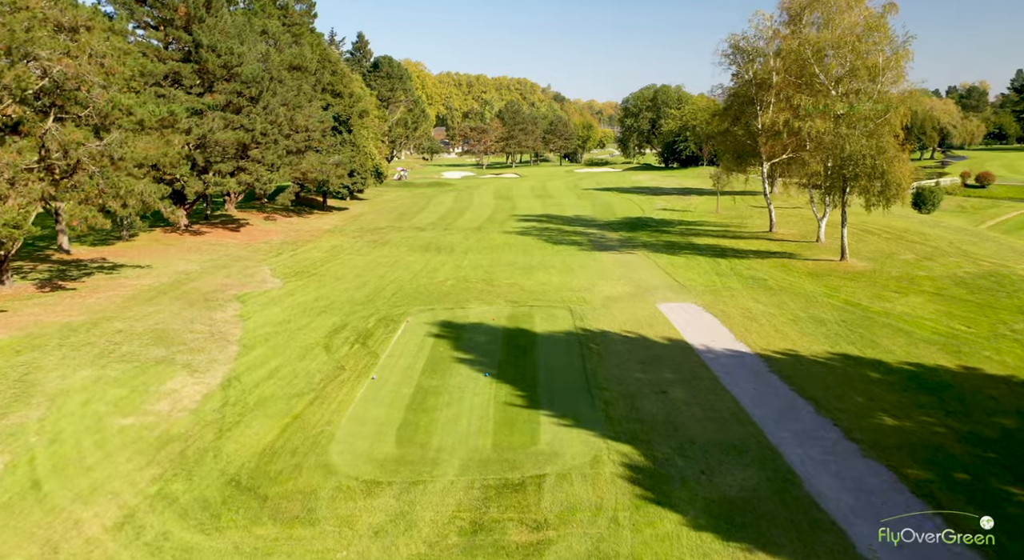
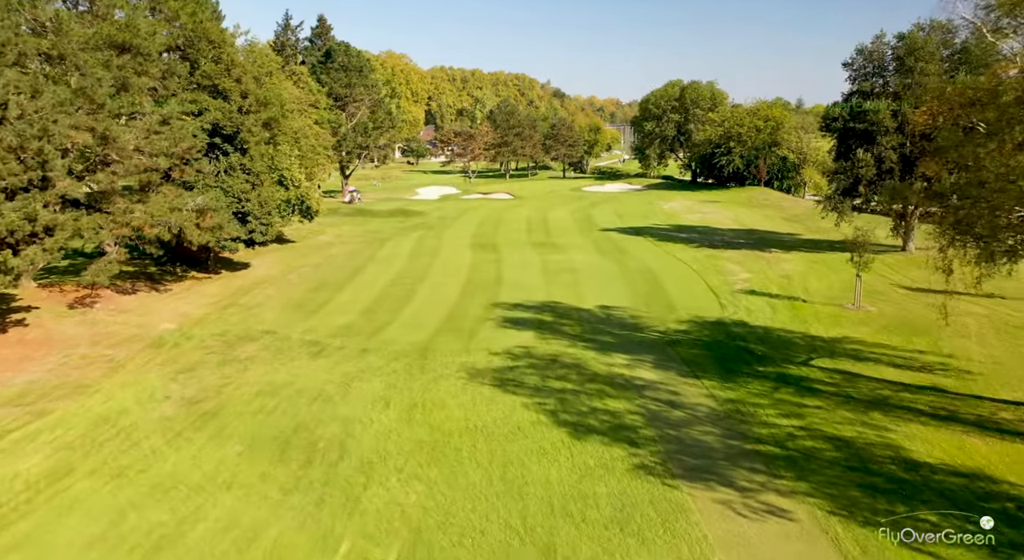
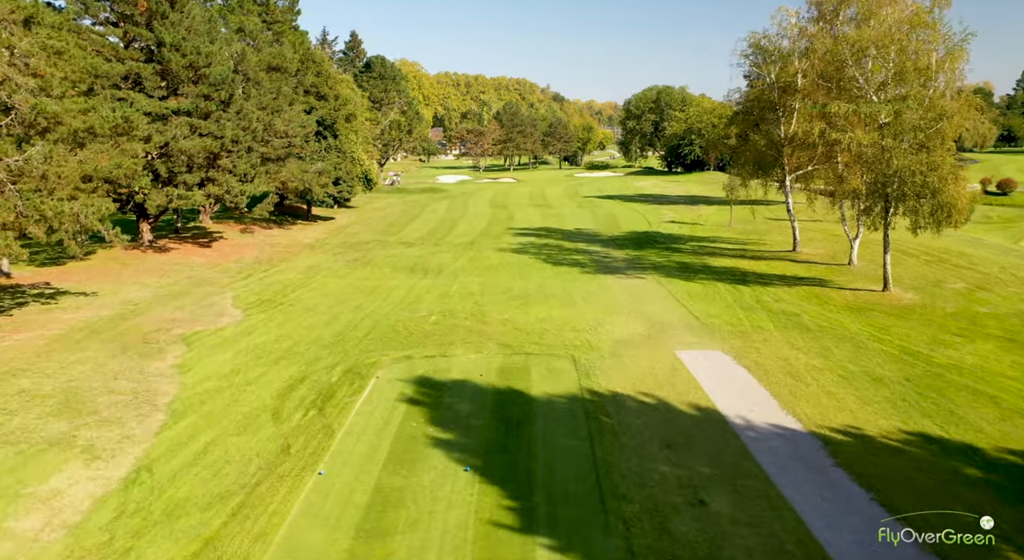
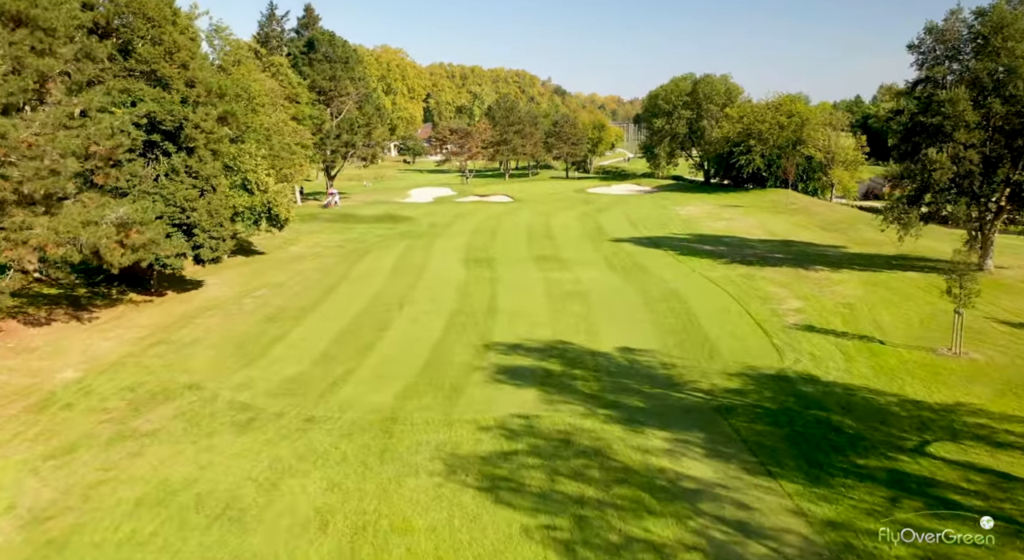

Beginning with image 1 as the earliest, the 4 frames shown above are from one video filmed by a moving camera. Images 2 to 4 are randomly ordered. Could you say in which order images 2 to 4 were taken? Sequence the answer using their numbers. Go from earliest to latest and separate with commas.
3, 2, 4
